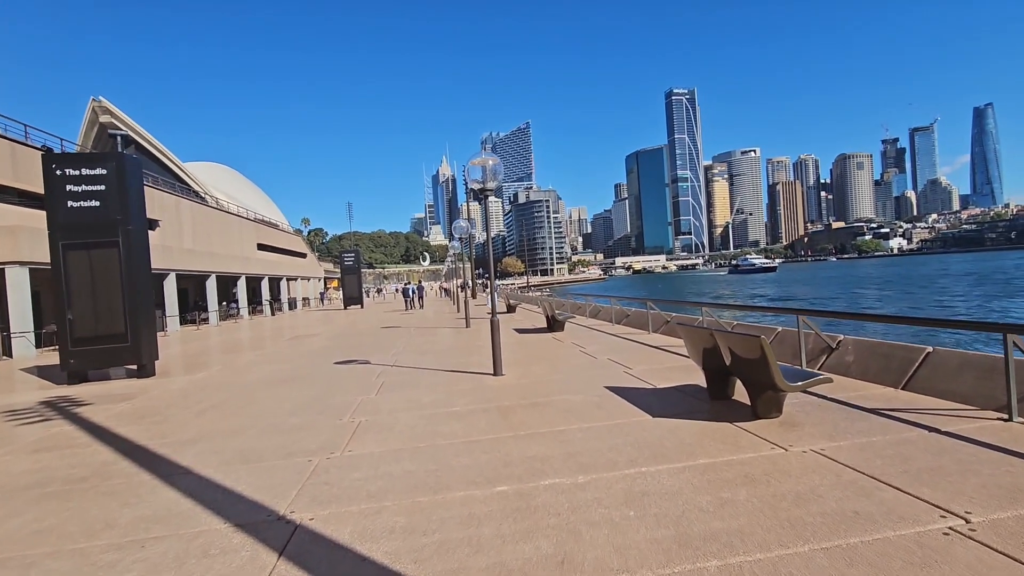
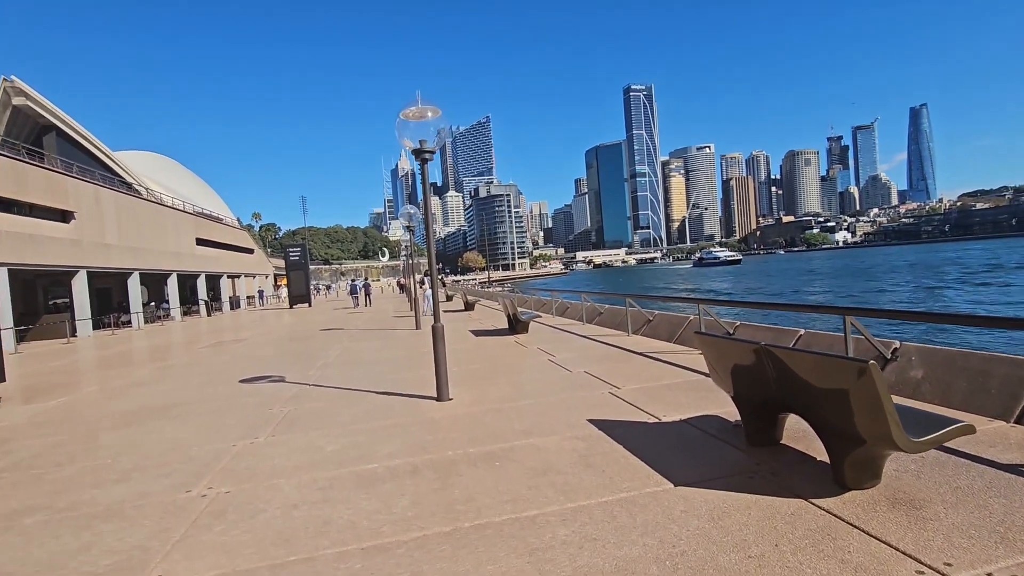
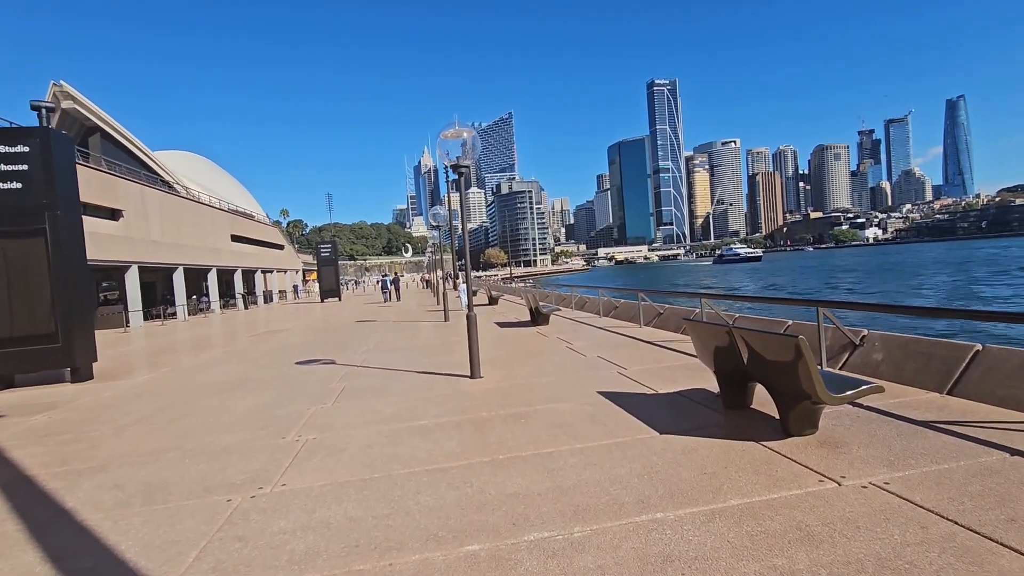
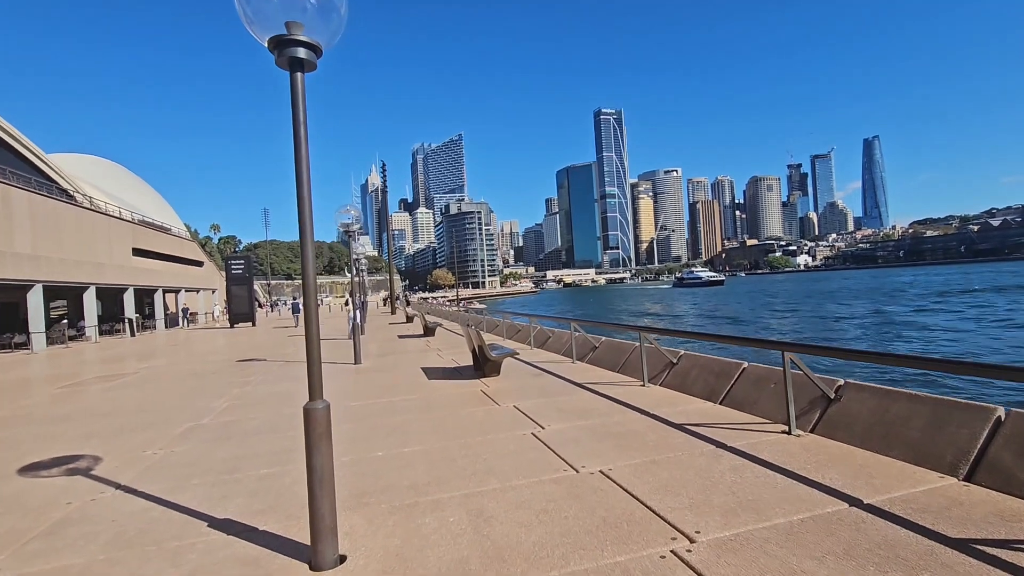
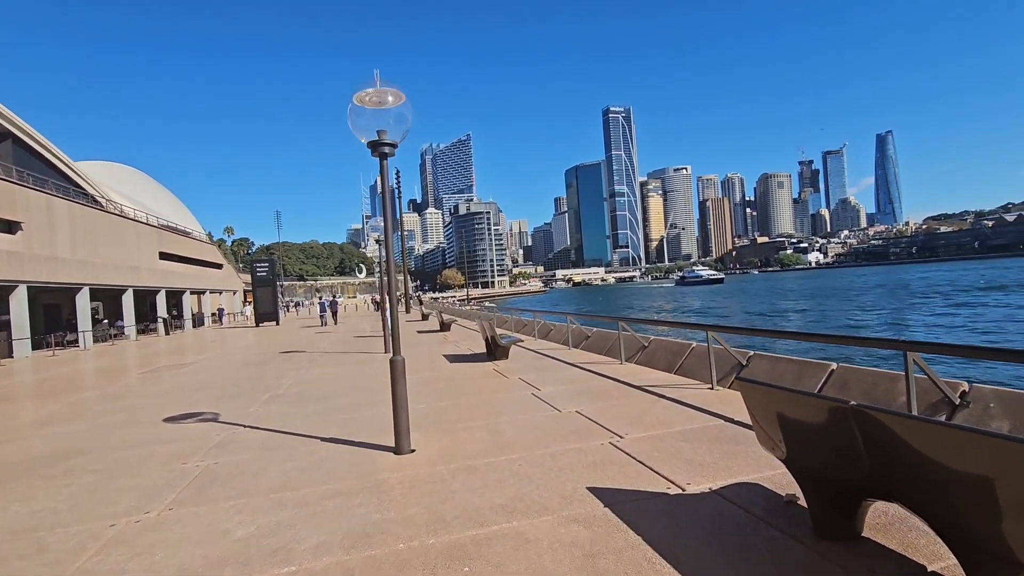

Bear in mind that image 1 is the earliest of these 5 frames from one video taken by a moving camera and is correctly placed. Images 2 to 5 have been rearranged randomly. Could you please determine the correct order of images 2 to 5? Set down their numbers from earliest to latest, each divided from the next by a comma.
3, 2, 5, 4
